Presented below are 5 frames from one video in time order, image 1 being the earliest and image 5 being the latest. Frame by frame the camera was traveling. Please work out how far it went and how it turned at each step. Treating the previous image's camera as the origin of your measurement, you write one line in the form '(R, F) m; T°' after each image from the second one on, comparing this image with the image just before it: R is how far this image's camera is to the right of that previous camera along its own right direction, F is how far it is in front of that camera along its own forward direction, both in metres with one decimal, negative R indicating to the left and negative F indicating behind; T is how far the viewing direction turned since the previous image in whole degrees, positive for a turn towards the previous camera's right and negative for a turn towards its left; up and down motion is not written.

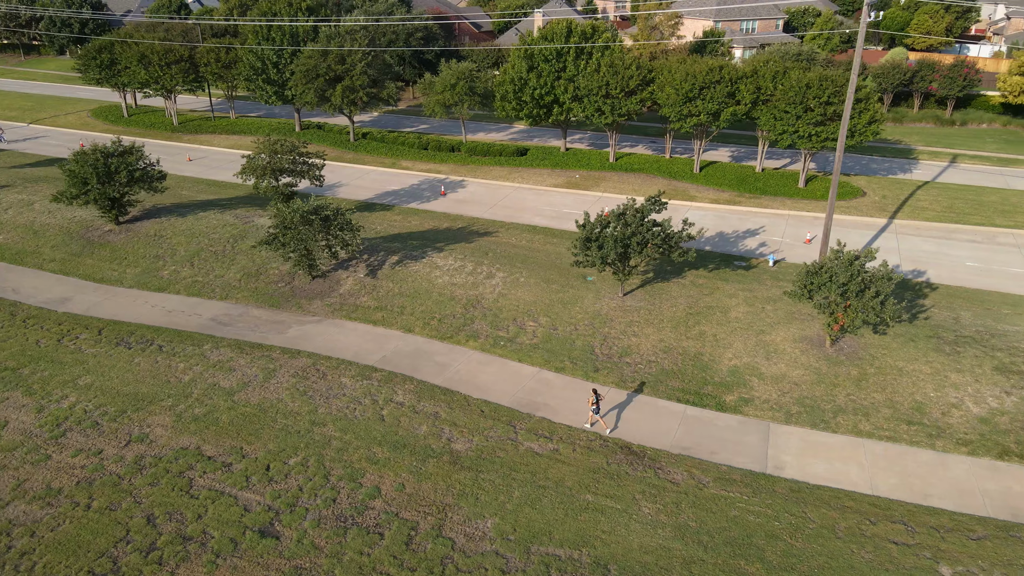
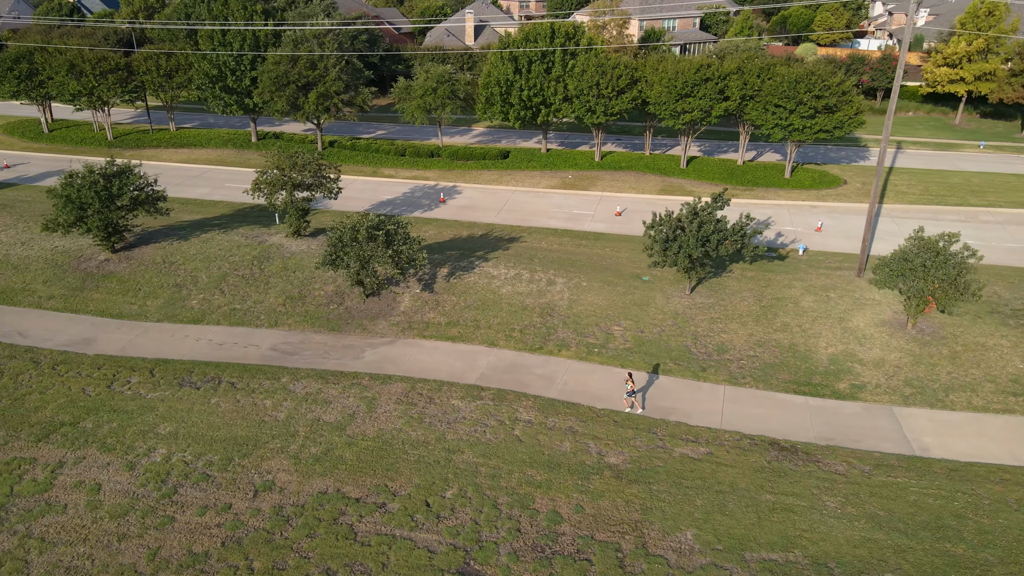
(-5.1, +0.9) m; +9°
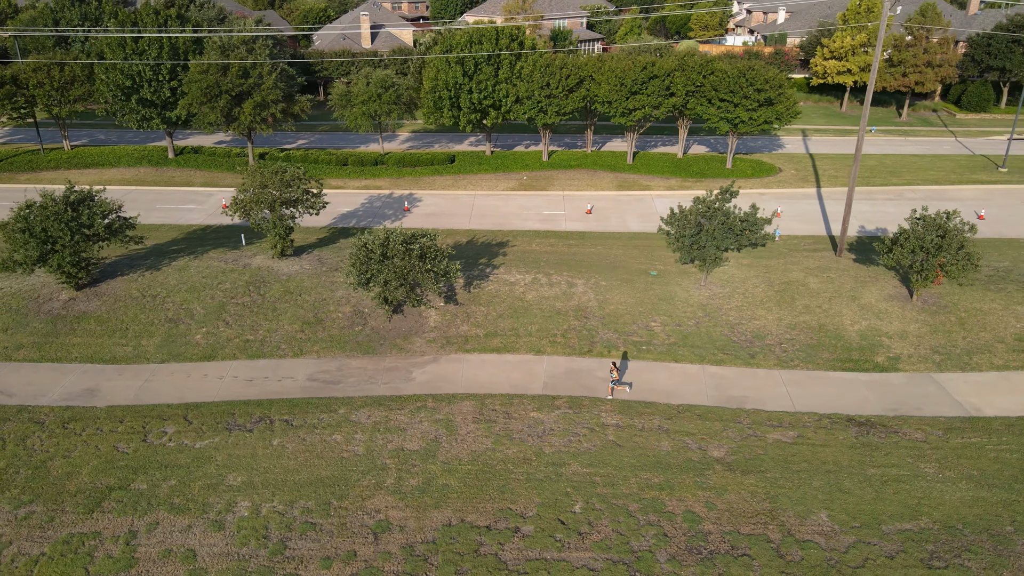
(-4.5, +0.8) m; +11°
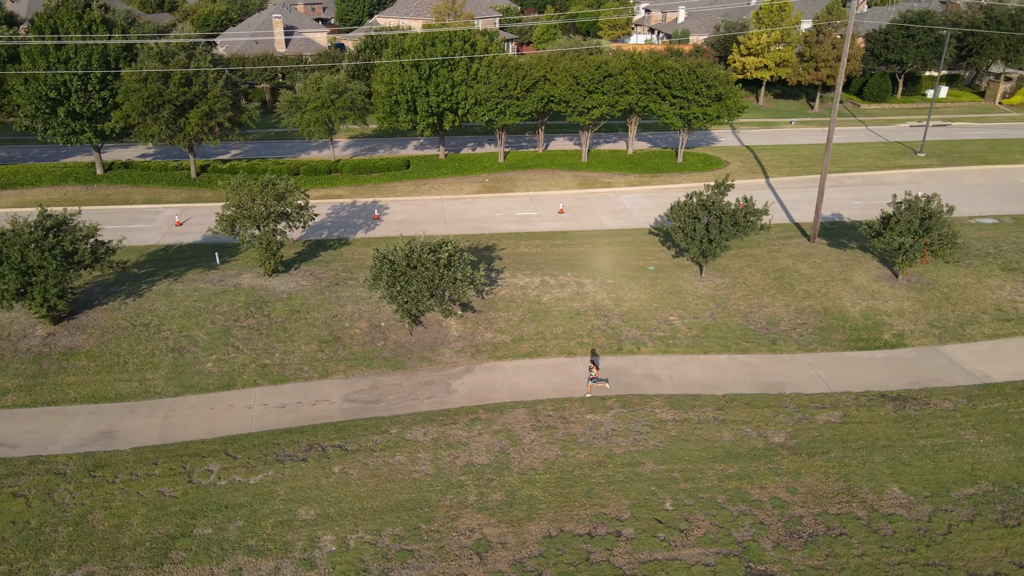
(-3.3, +0.5) m; +8°
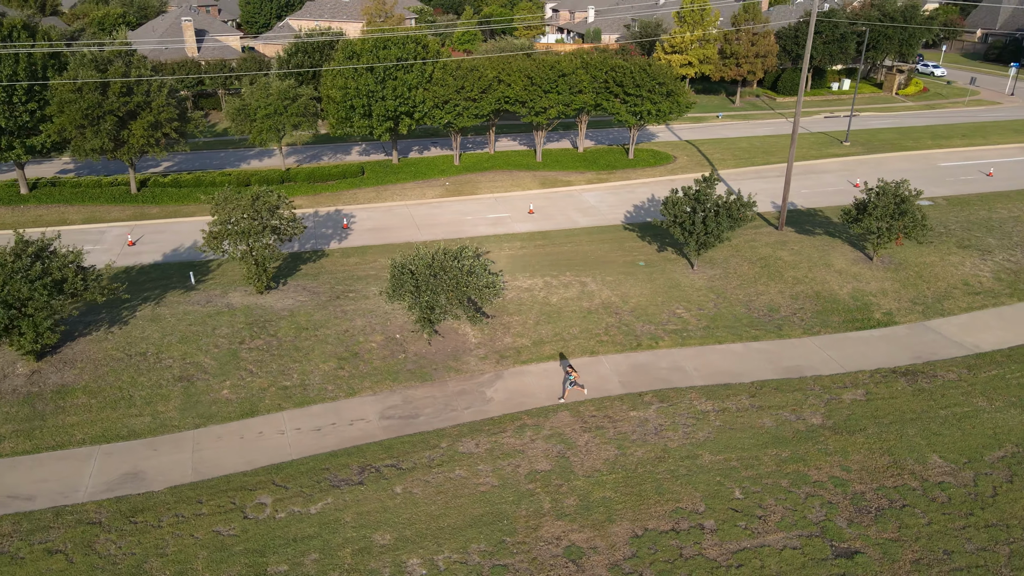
(-3.0, +0.4) m; +8°
